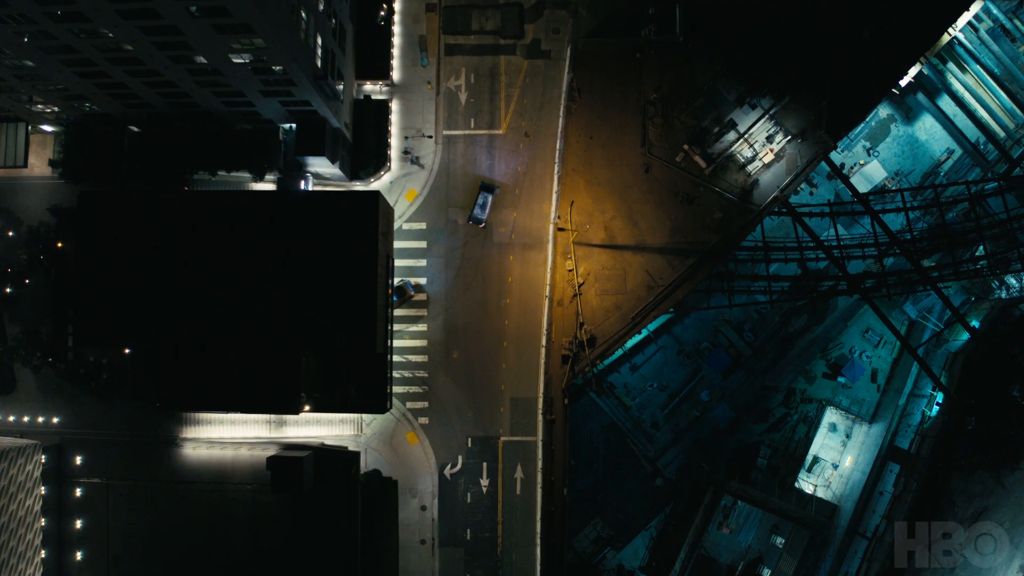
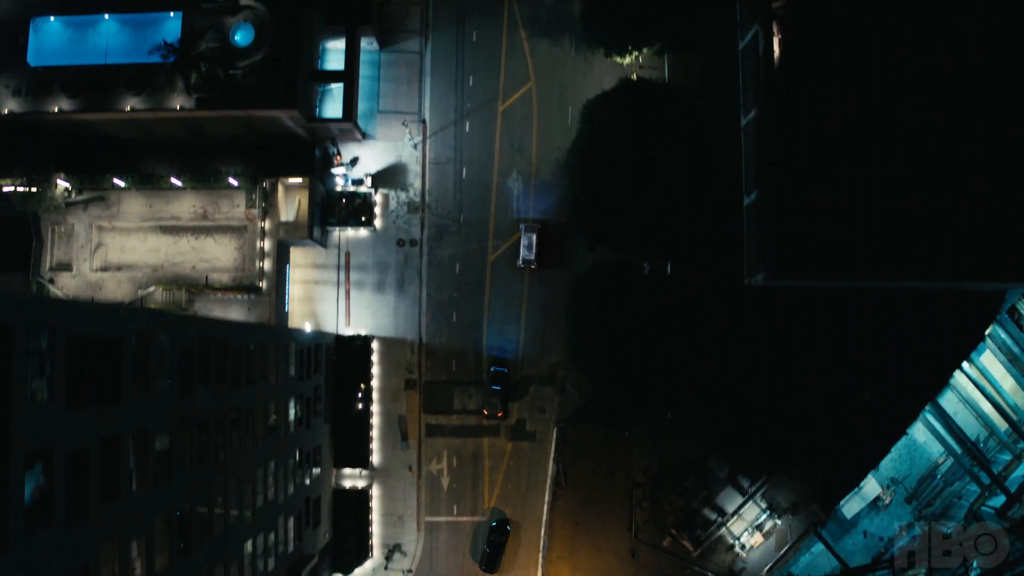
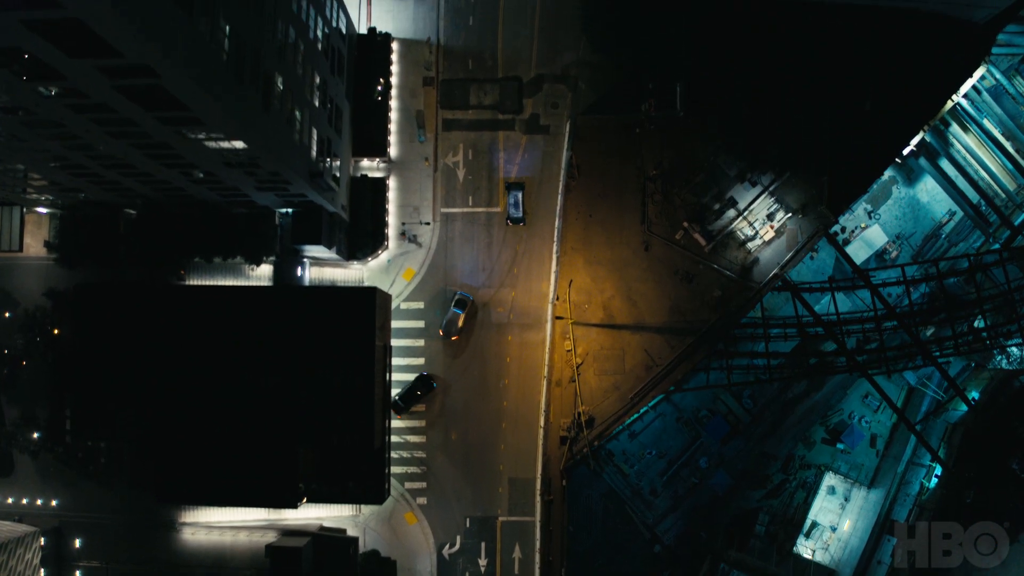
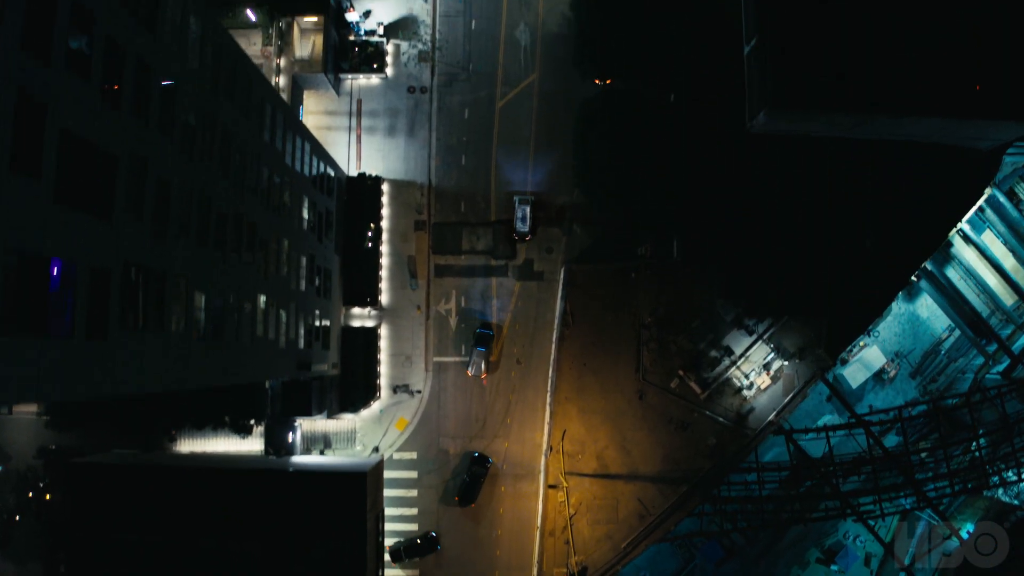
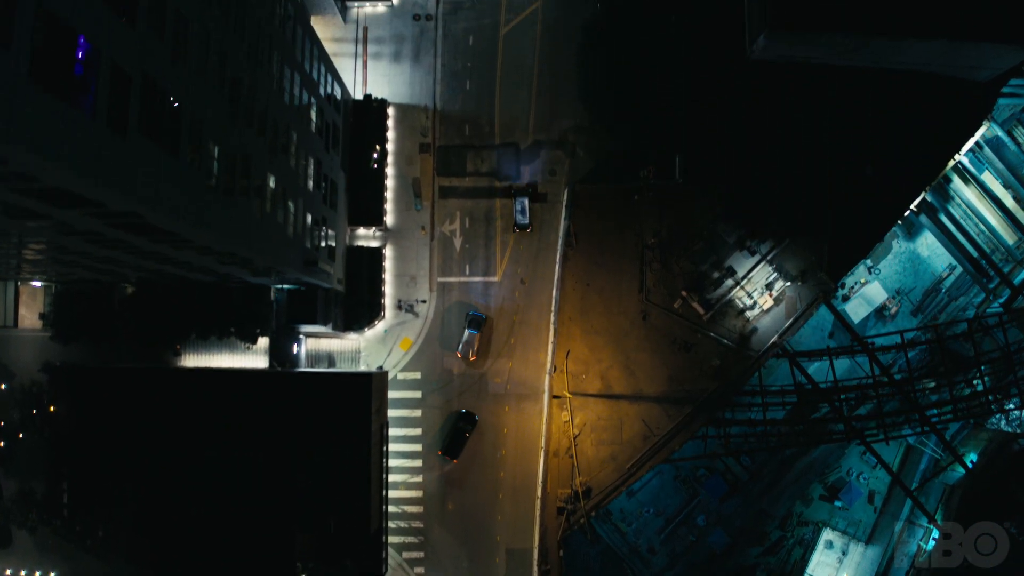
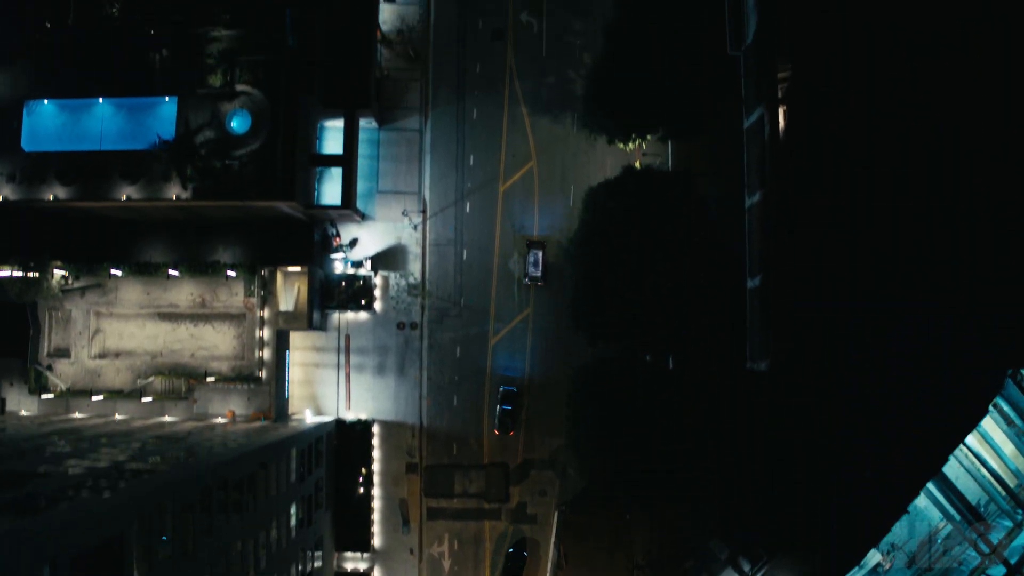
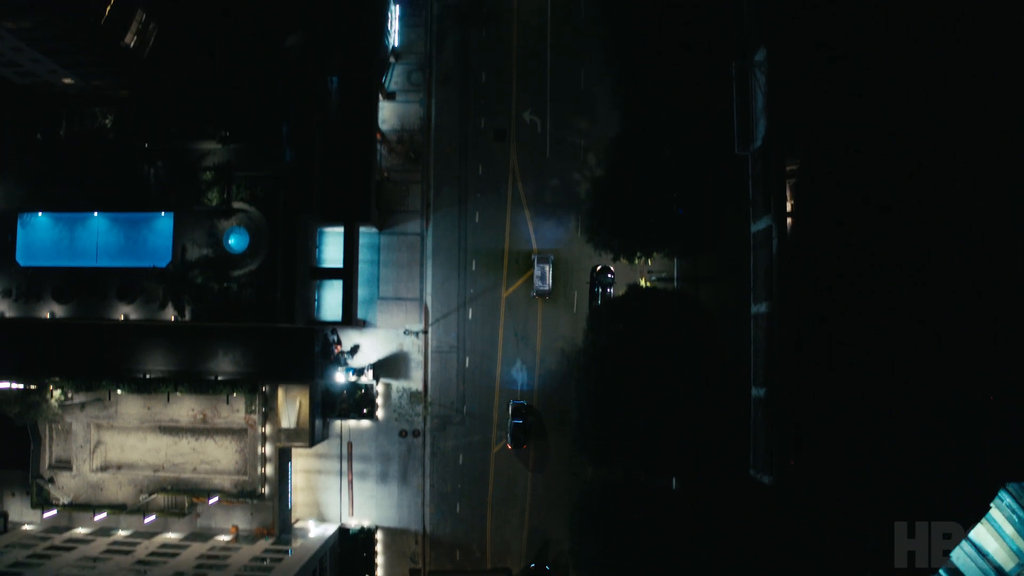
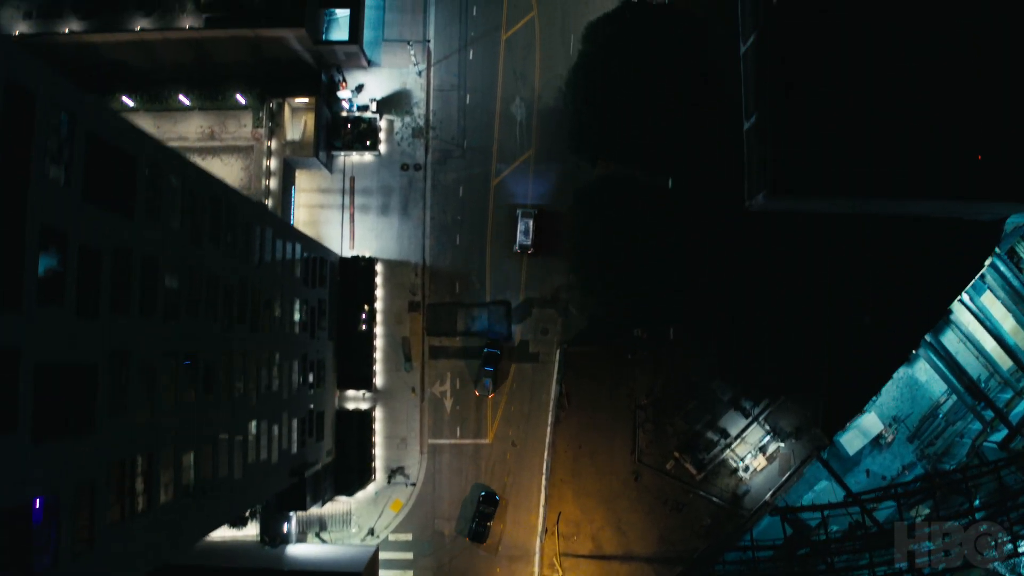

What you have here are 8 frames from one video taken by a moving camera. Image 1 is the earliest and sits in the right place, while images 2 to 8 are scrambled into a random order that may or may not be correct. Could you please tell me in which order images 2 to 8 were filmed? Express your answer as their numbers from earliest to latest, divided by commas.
3, 5, 4, 8, 2, 6, 7
